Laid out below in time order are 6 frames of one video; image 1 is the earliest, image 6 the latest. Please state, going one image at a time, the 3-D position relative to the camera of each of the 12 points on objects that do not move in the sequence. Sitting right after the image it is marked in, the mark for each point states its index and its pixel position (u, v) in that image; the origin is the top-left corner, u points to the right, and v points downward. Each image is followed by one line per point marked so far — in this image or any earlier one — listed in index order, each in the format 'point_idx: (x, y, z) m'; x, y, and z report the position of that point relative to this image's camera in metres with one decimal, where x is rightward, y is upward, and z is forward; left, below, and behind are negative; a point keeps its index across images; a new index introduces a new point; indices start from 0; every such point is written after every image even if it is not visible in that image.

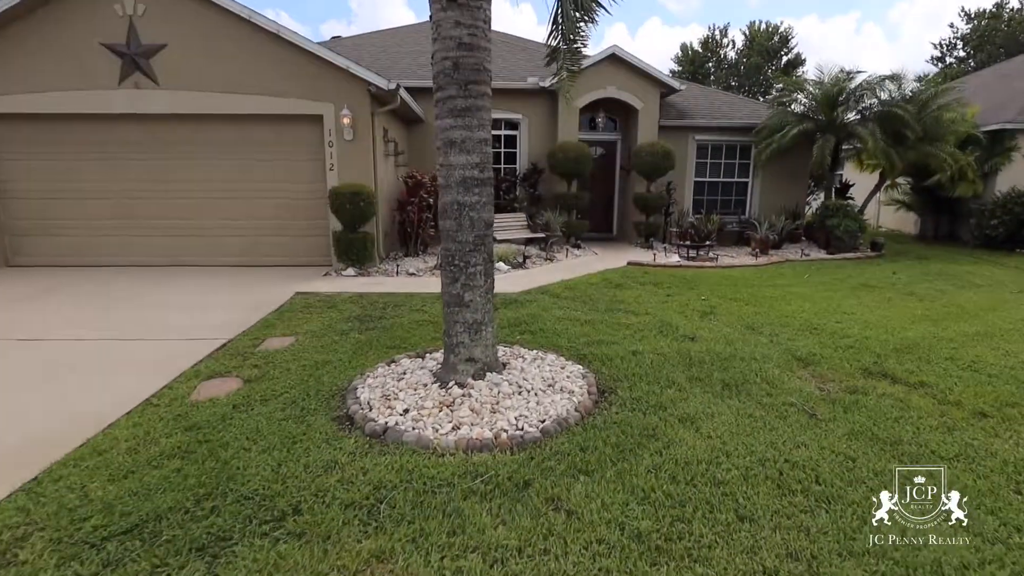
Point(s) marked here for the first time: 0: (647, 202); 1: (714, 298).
0: (+2.8, +1.8, +11.4) m
1: (+2.4, -0.1, +6.7) m
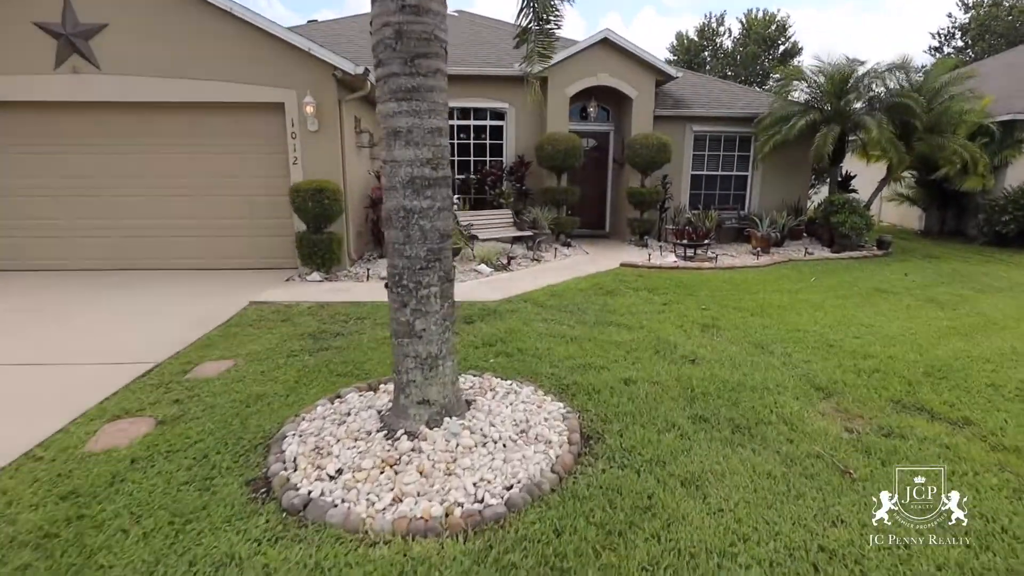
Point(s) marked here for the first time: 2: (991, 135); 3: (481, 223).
0: (+2.5, +1.7, +10.7) m
1: (+2.2, -0.2, +6.0) m
2: (+10.0, +3.2, +11.7) m
3: (-0.6, +1.1, +9.6) m
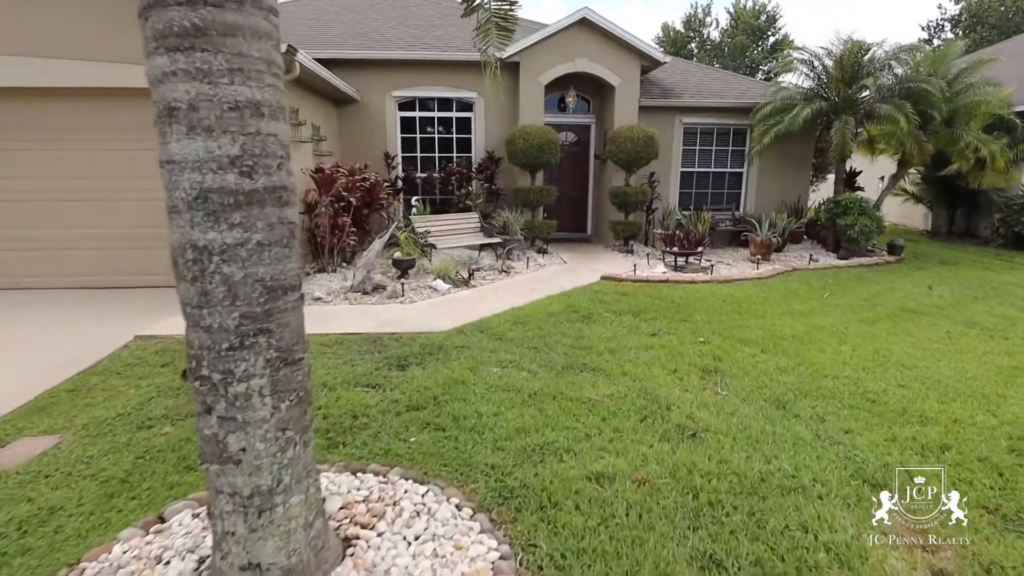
0: (+1.9, +1.5, +9.5) m
1: (+1.8, -0.5, +4.8) m
2: (+9.4, +3.1, +10.6) m
3: (-1.1, +0.9, +8.4) m
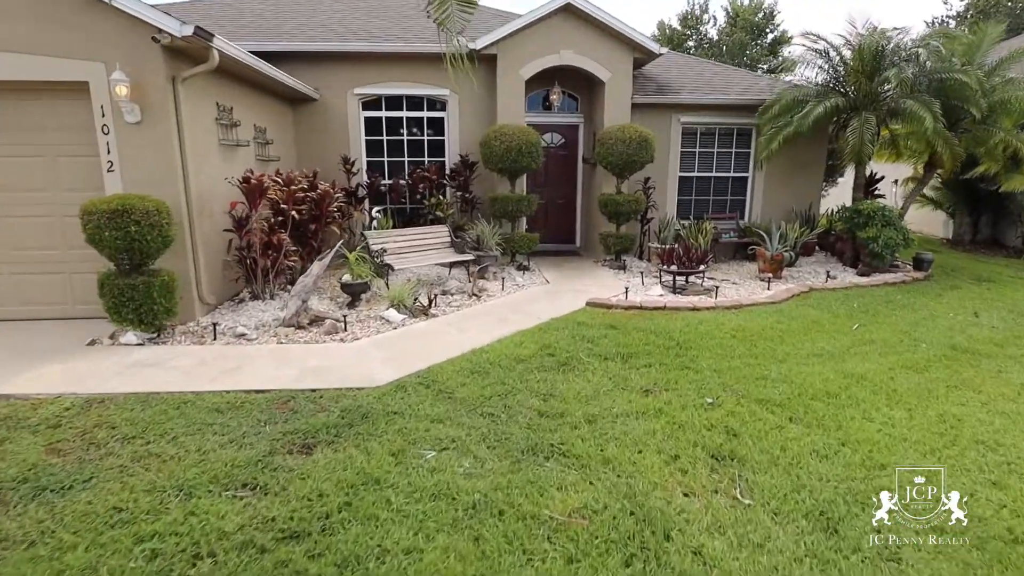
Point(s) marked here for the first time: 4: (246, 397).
0: (+1.6, +1.2, +8.4) m
1: (+1.4, -0.8, +3.7) m
2: (+9.1, +2.8, +9.5) m
3: (-1.4, +0.6, +7.2) m
4: (-1.9, -0.8, +3.9) m
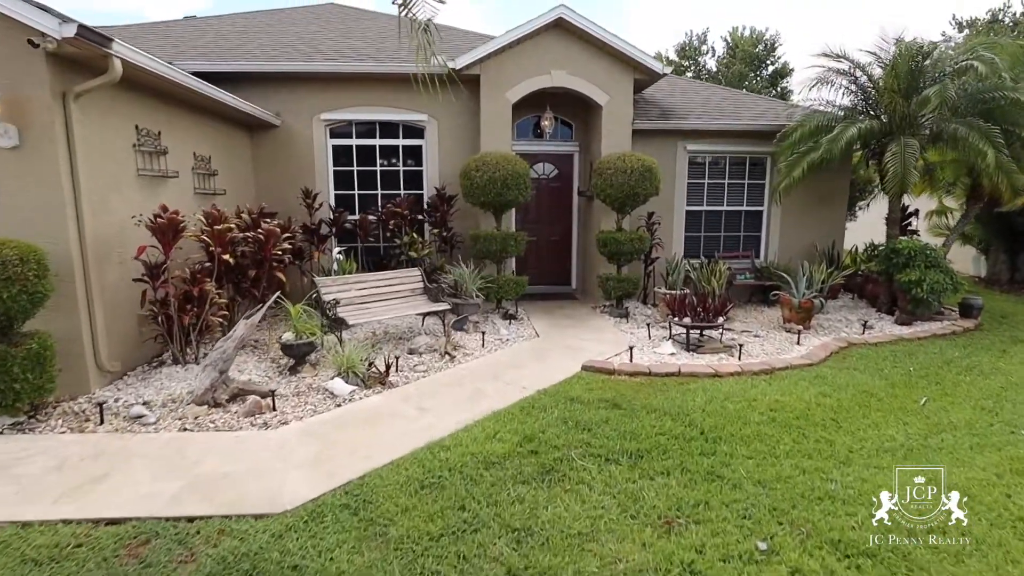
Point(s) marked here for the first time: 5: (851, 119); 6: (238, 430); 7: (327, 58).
0: (+1.4, +0.5, +7.3) m
1: (+1.2, -1.2, +2.5) m
2: (+8.9, +2.1, +8.5) m
3: (-1.6, -0.1, +6.1) m
4: (-2.1, -1.2, +2.7) m
5: (+4.5, +2.2, +7.2) m
6: (-2.0, -1.0, +4.0) m
7: (-2.6, +3.3, +7.9) m
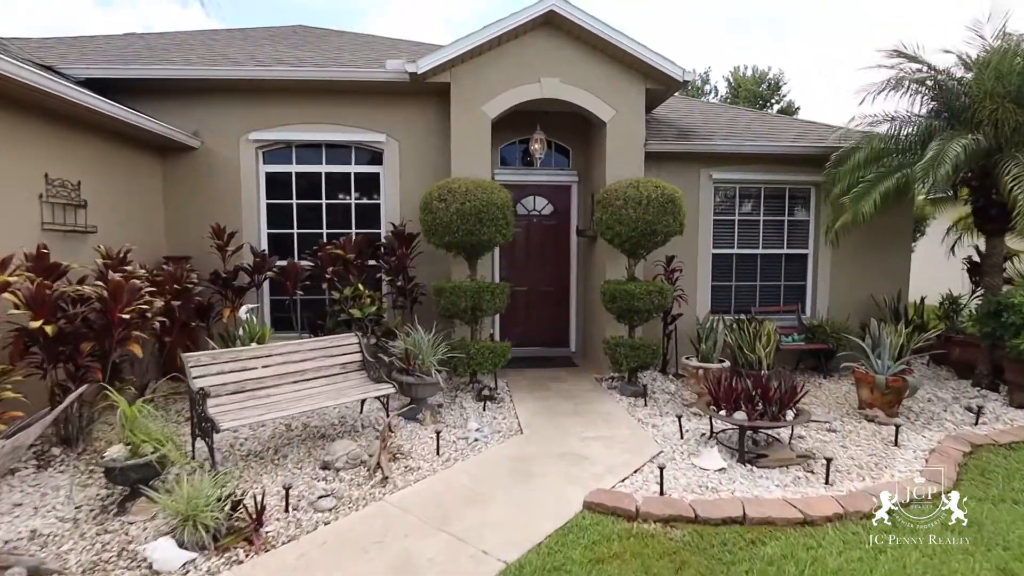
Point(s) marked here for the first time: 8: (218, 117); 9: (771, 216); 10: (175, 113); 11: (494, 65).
0: (+1.2, -0.1, +5.5) m
1: (+1.0, -1.5, +0.5) m
2: (+8.6, +1.3, +6.8) m
3: (-1.8, -0.6, +4.2) m
4: (-2.3, -1.5, +0.8) m
5: (+4.2, +1.5, +5.5) m
6: (-2.2, -1.4, +2.0) m
7: (-2.9, +2.6, +6.3) m
8: (-3.3, +1.9, +6.2) m
9: (+3.2, +0.9, +6.9) m
10: (-3.8, +2.0, +6.2) m
11: (-0.2, +2.4, +6.1) m
